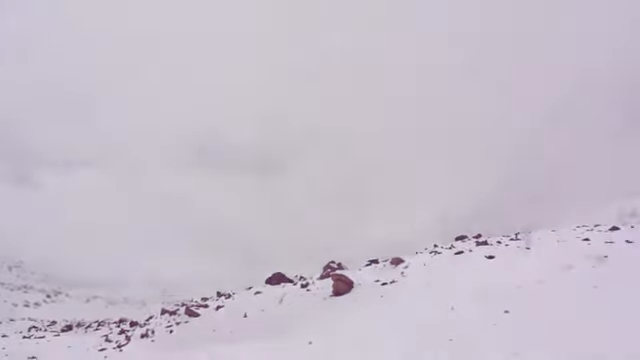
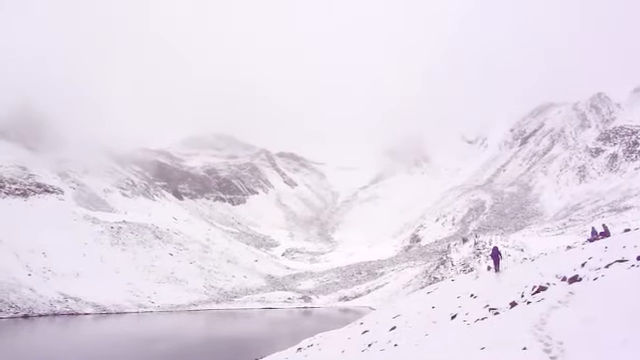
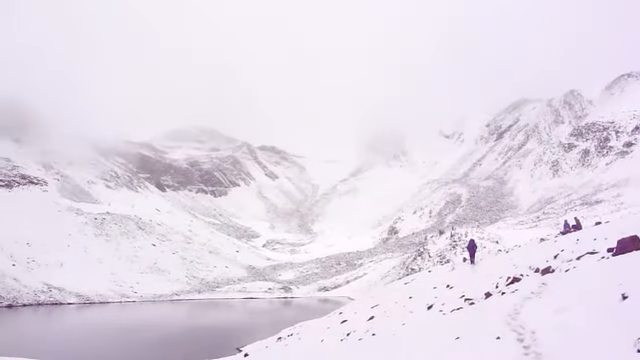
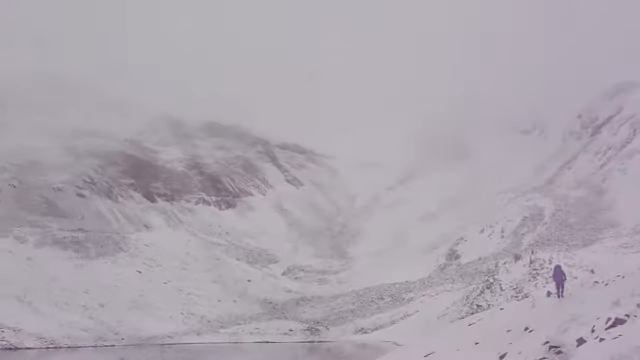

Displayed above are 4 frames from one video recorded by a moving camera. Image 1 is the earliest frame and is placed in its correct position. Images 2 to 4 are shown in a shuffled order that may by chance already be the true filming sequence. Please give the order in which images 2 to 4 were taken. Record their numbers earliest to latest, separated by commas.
3, 2, 4
